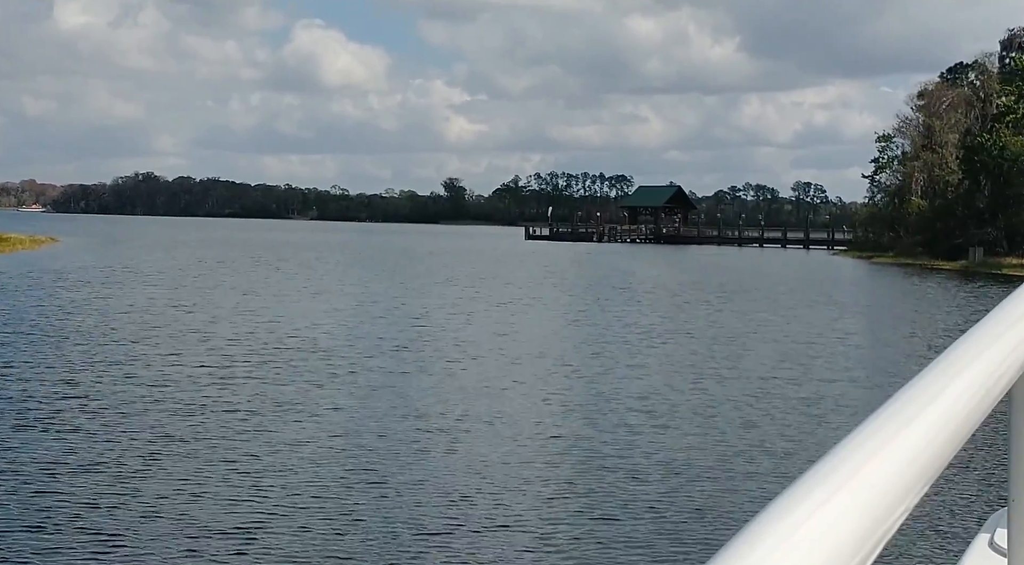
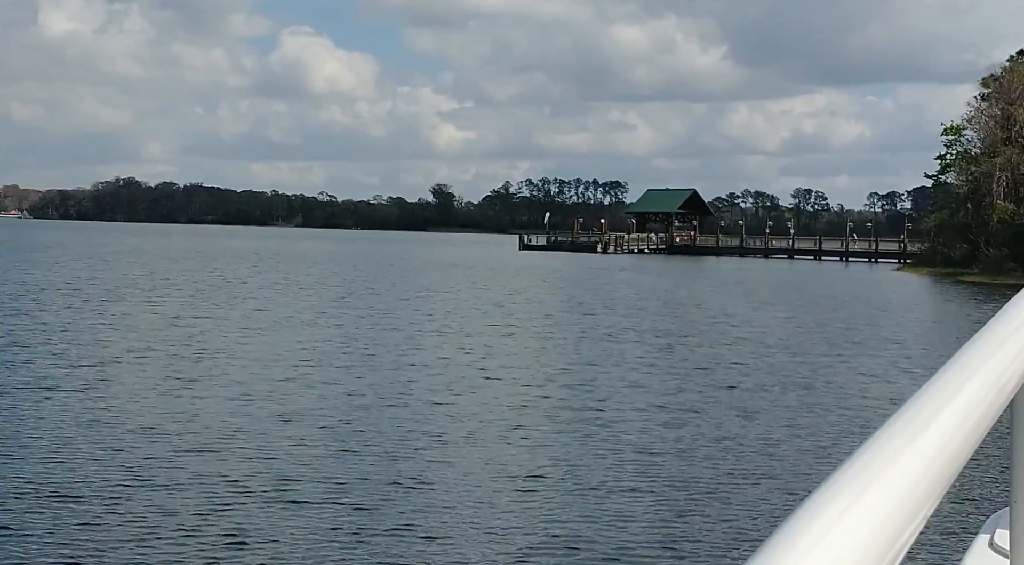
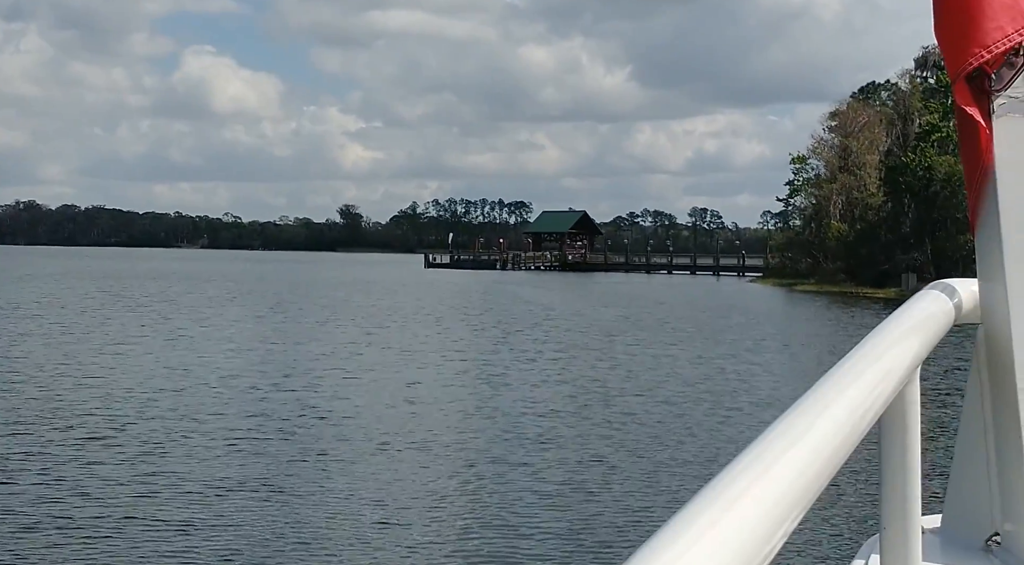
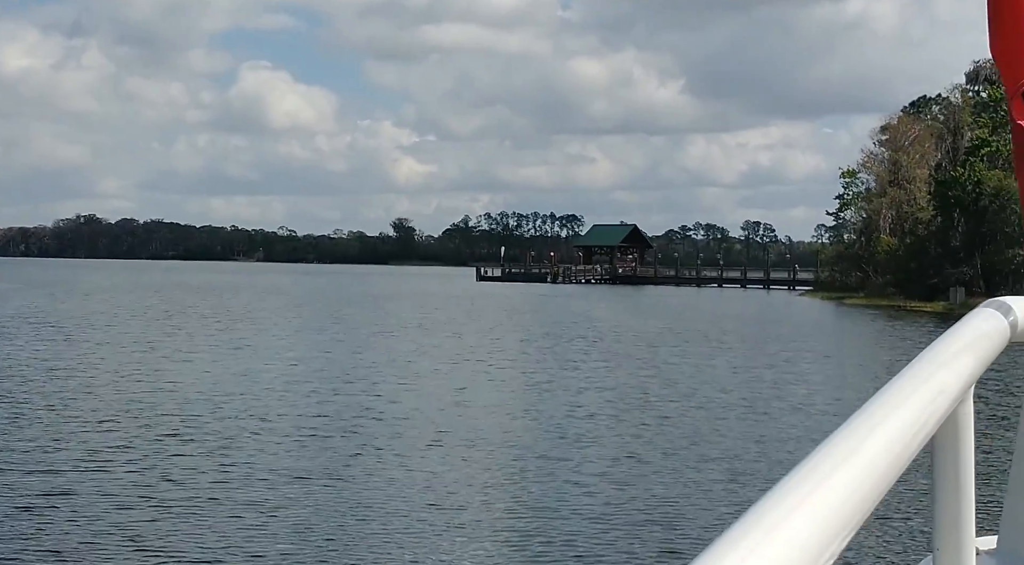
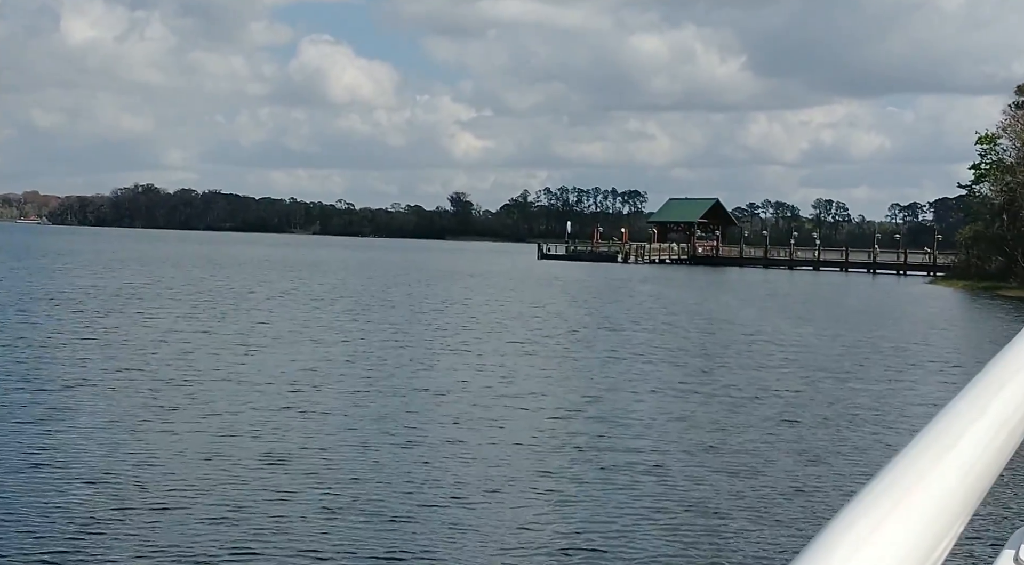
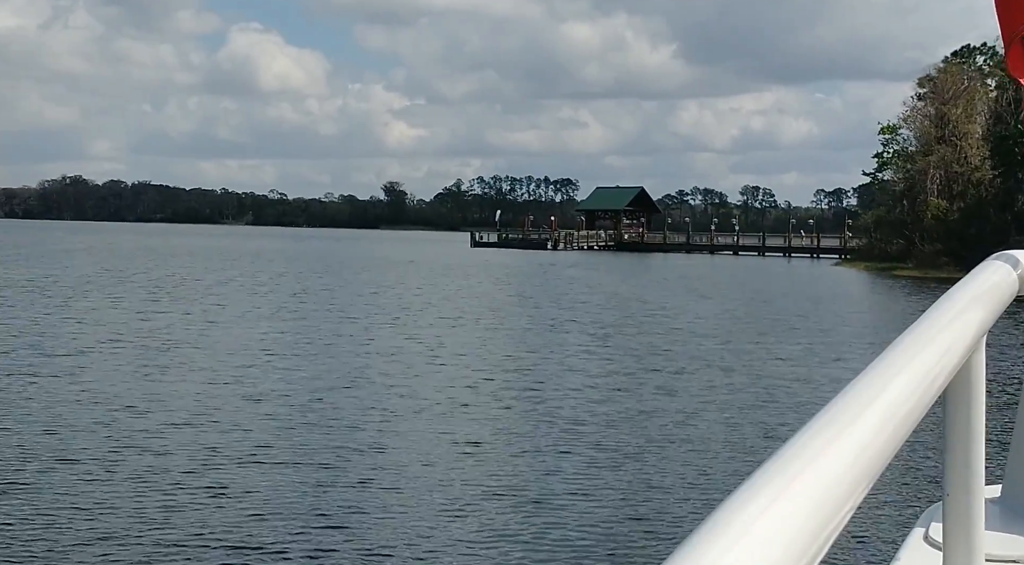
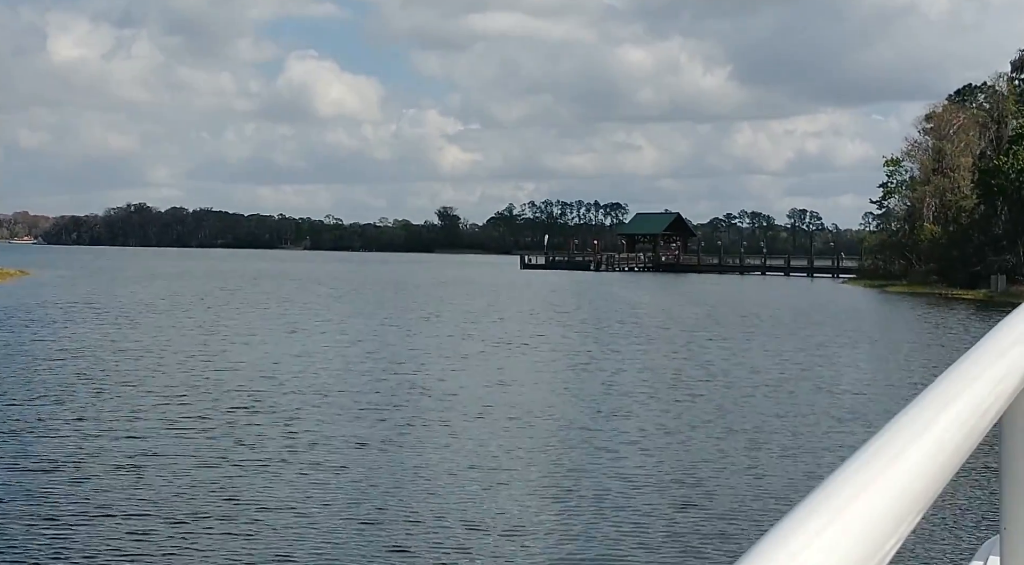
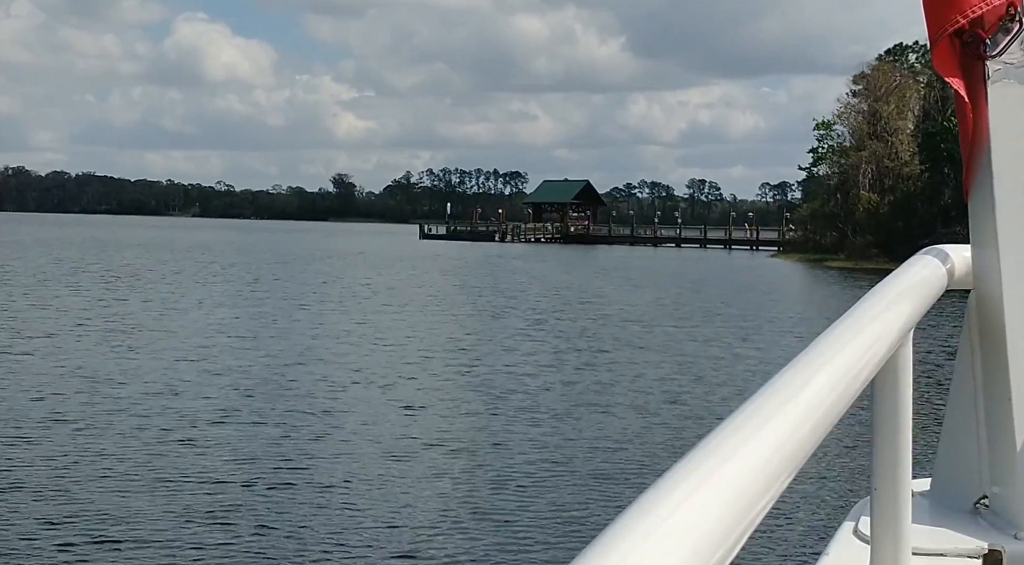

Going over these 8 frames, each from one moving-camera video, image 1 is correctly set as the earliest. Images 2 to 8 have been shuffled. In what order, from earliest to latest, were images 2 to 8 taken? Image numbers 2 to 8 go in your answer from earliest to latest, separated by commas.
7, 4, 3, 8, 6, 2, 5
